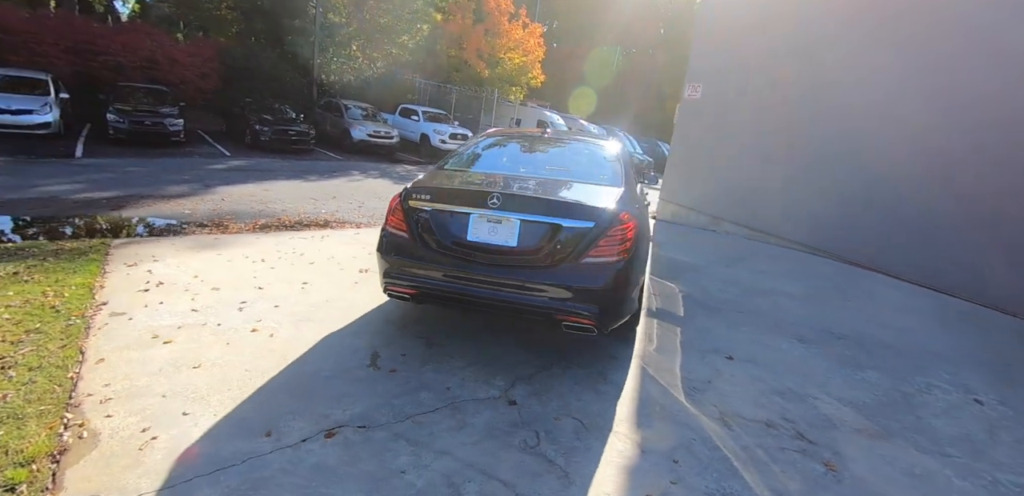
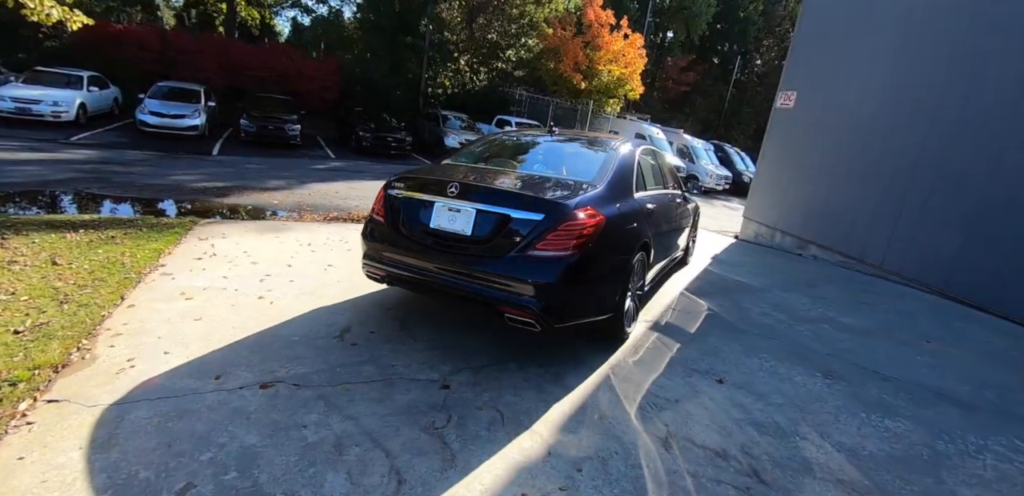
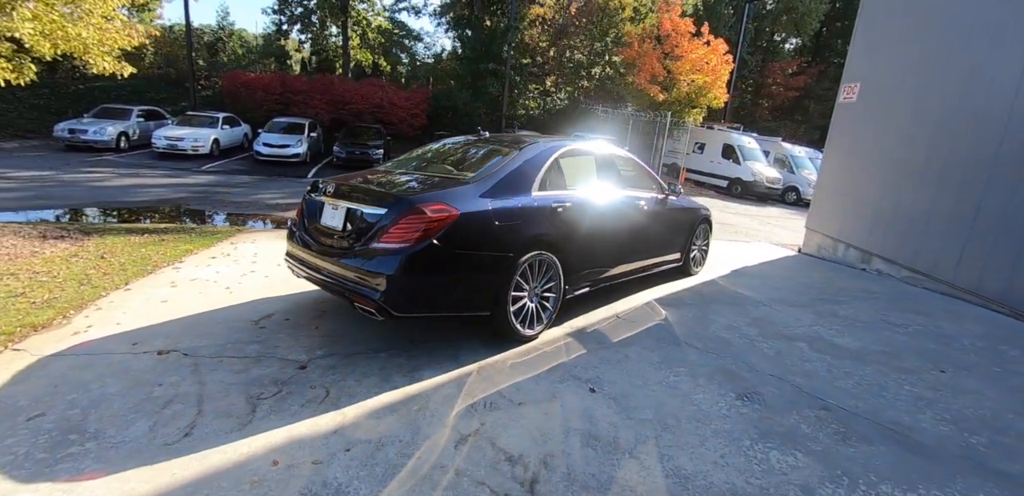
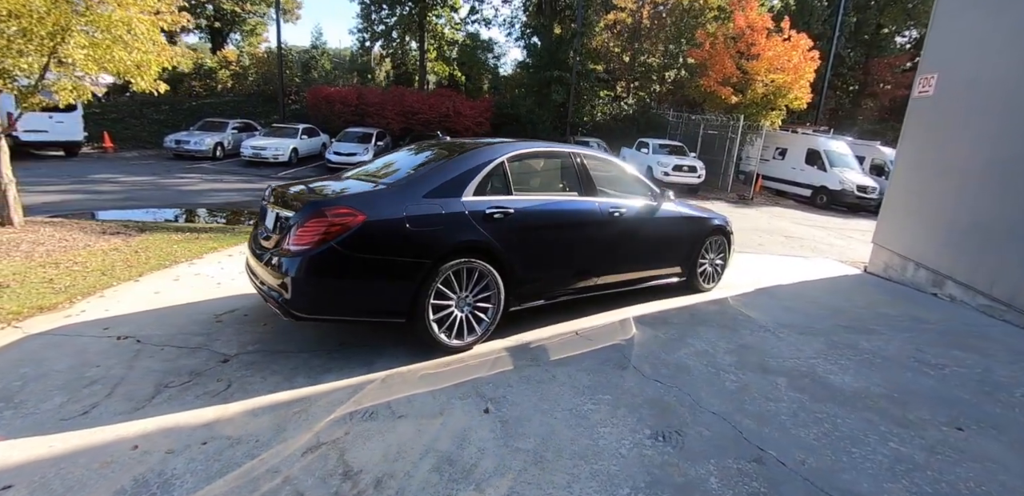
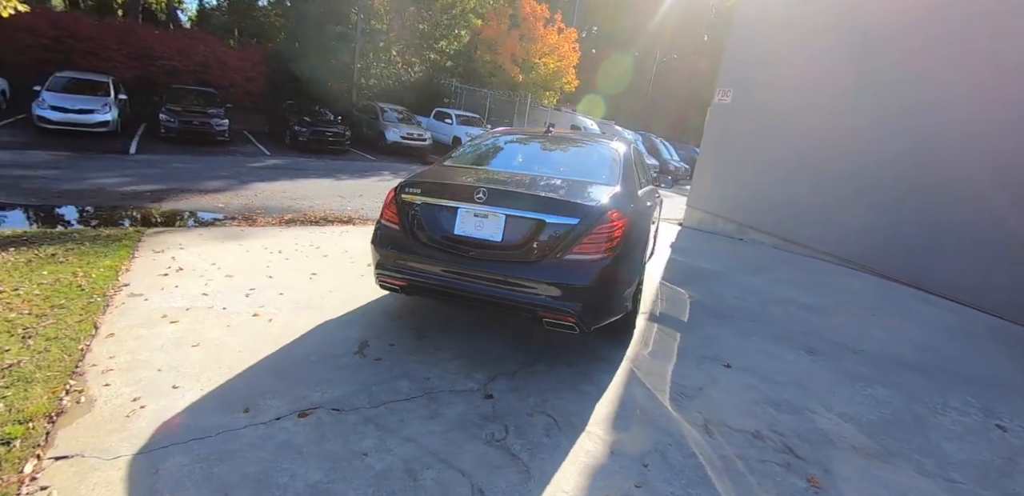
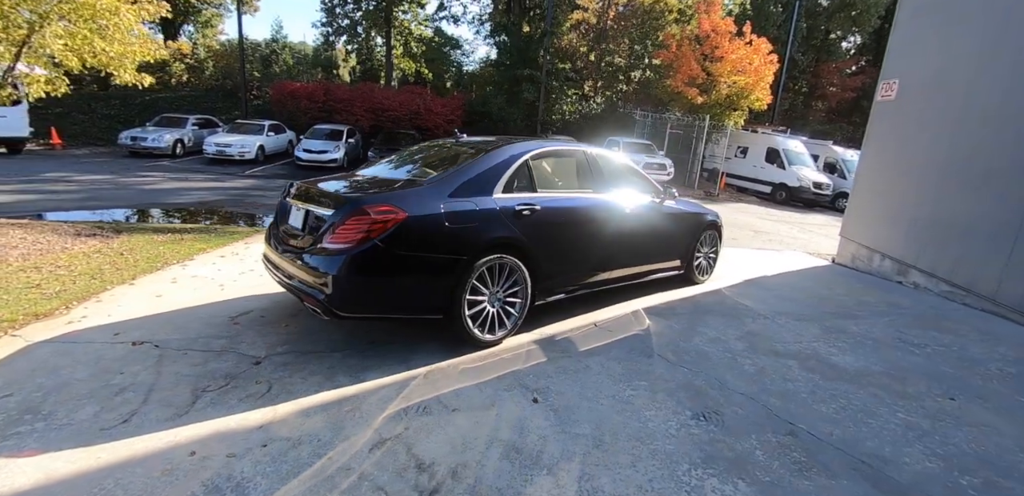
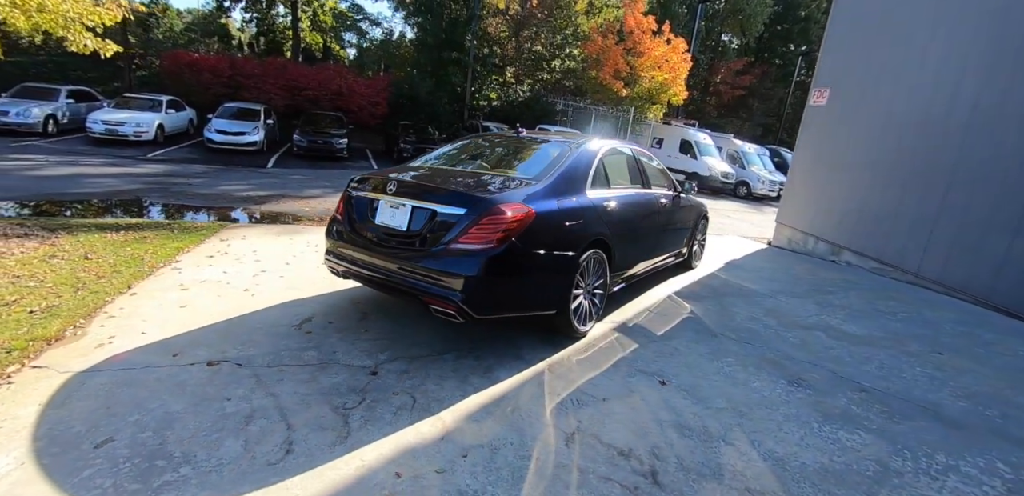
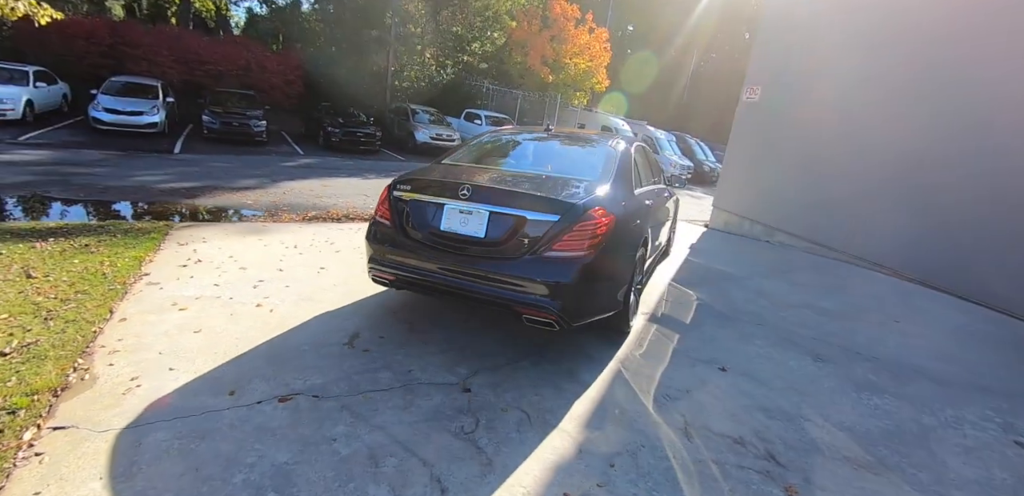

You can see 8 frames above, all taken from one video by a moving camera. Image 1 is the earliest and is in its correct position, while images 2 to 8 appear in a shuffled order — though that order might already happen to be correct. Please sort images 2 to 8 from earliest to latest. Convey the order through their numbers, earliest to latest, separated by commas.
5, 8, 2, 7, 3, 6, 4
